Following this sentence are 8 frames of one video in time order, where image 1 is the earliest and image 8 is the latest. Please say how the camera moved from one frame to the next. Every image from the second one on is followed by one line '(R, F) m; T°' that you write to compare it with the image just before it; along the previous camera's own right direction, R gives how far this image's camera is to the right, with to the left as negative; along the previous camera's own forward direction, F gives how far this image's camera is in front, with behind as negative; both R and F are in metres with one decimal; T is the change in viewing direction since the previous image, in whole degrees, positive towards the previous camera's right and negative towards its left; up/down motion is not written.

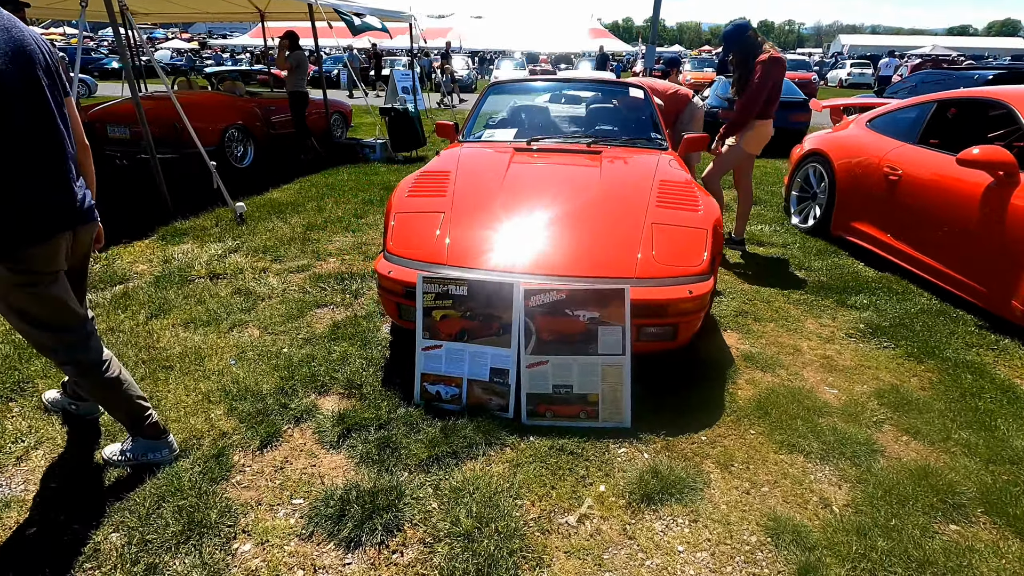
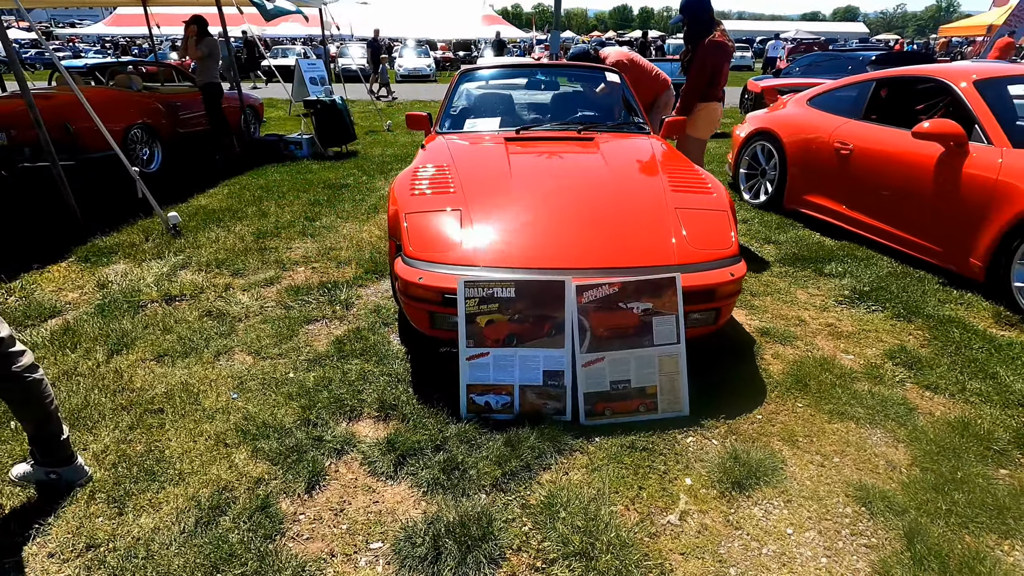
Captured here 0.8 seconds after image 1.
(-0.6, +0.2) m; +9°
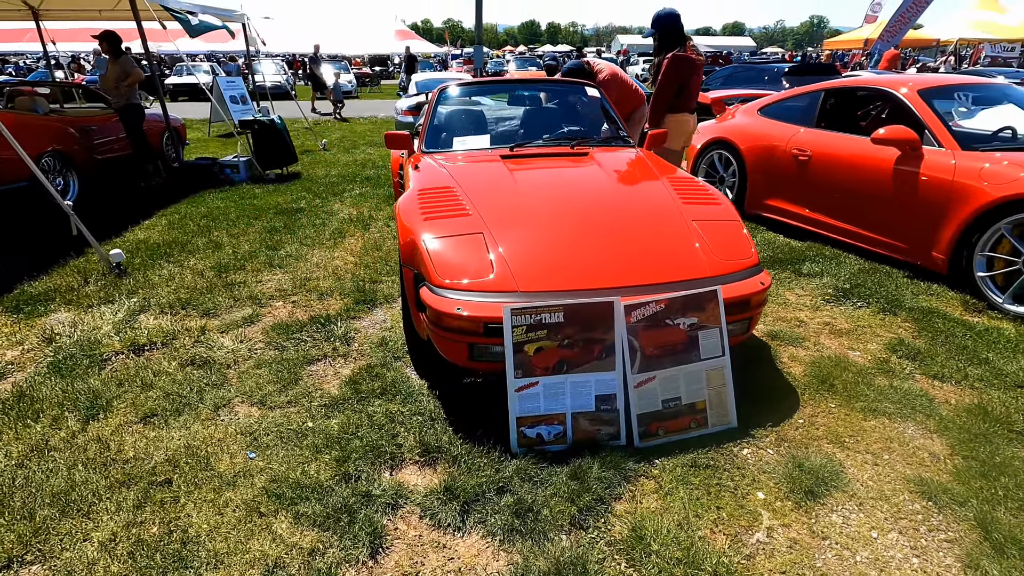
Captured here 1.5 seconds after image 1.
(-0.5, +0.1) m; +8°
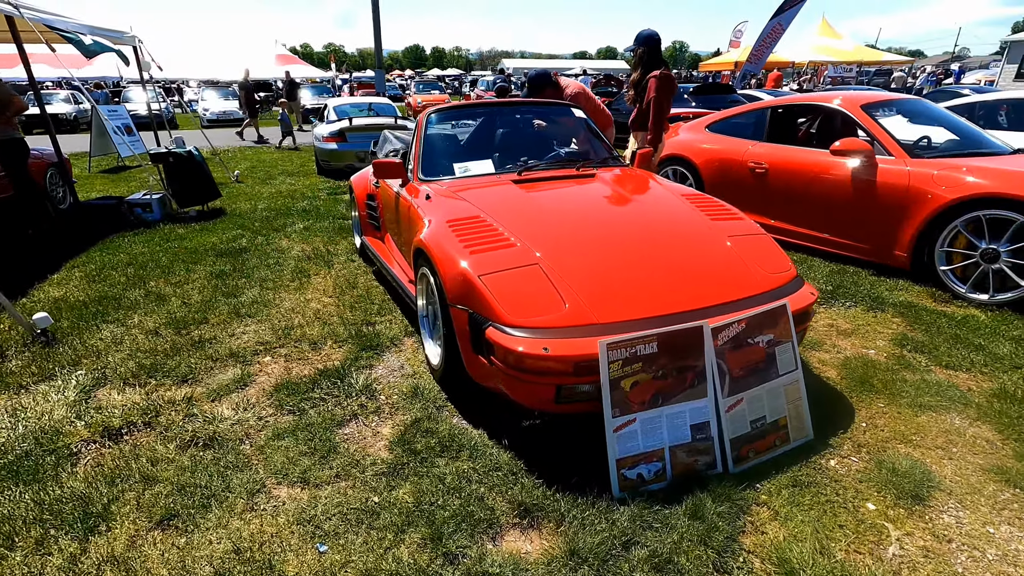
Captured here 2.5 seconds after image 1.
(-0.7, +0.2) m; +10°
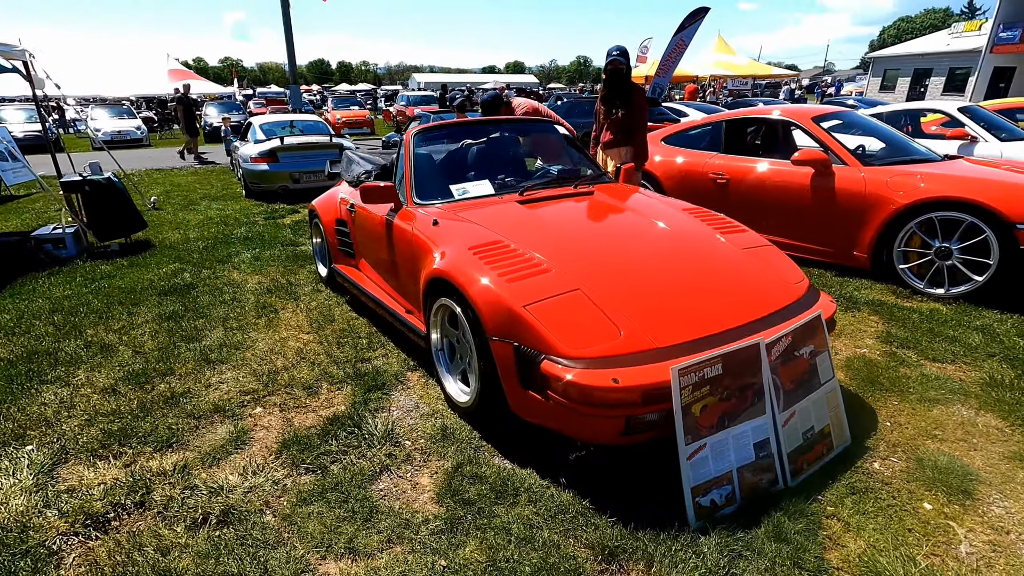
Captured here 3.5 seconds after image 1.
(-0.5, +0.2) m; +8°
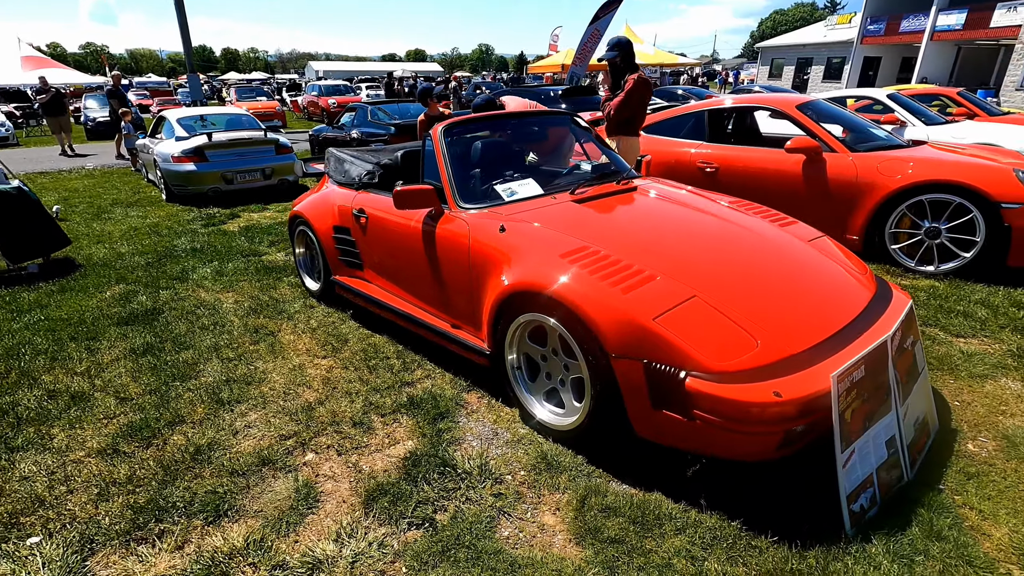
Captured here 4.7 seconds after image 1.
(-0.8, +0.3) m; +9°
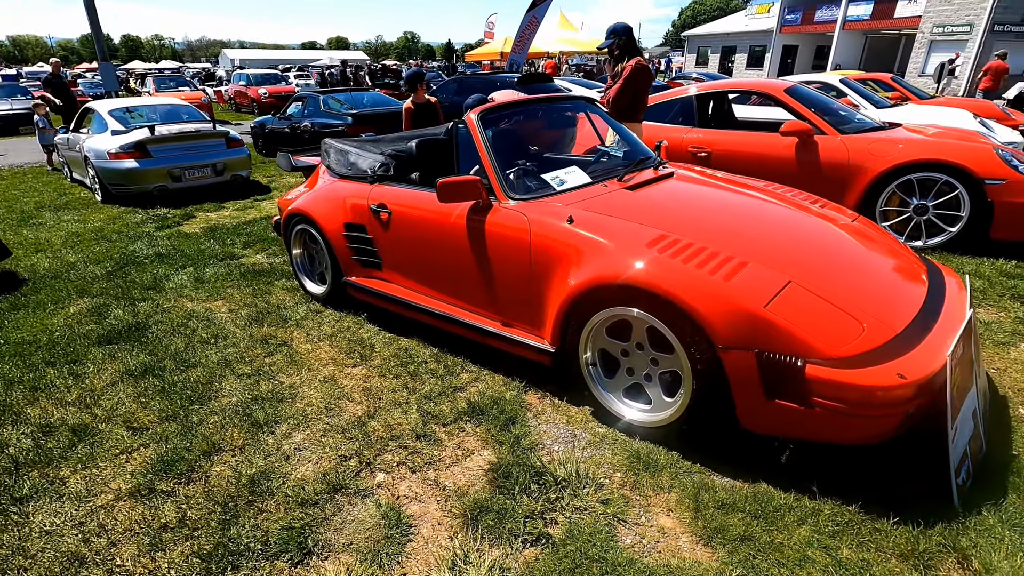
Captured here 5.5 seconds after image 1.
(-0.6, +0.2) m; +7°
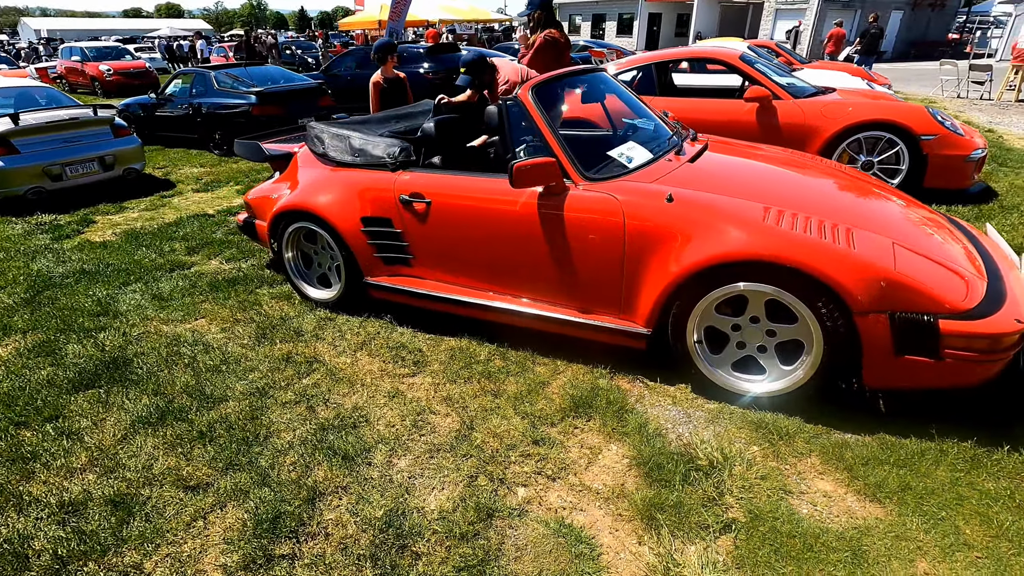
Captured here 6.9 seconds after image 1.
(-0.9, +0.3) m; +12°
